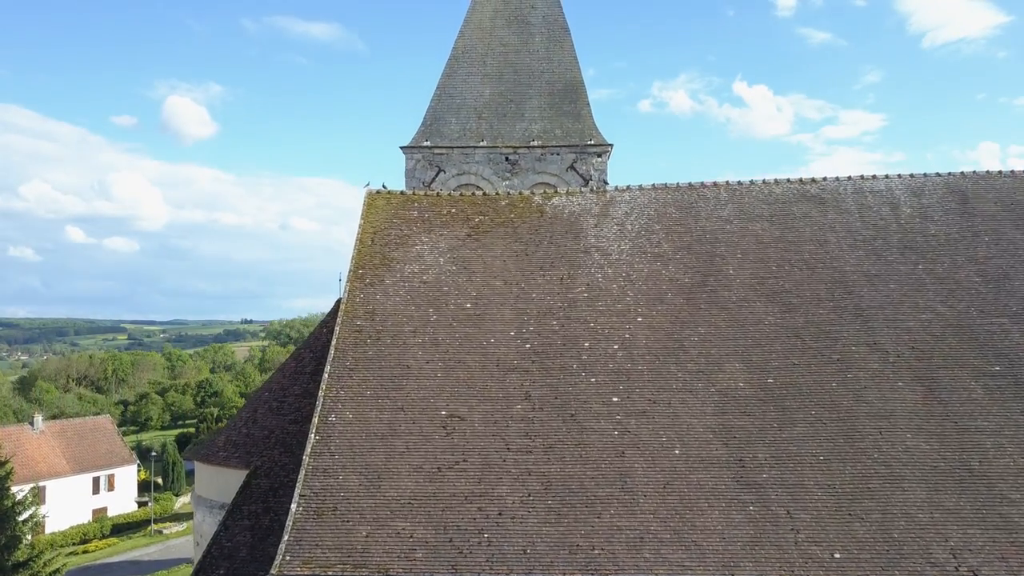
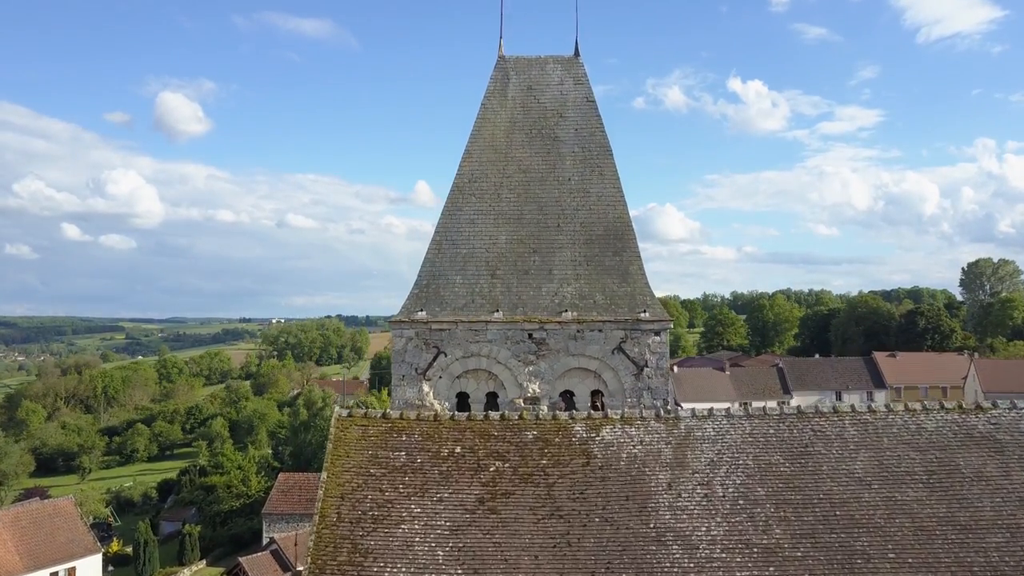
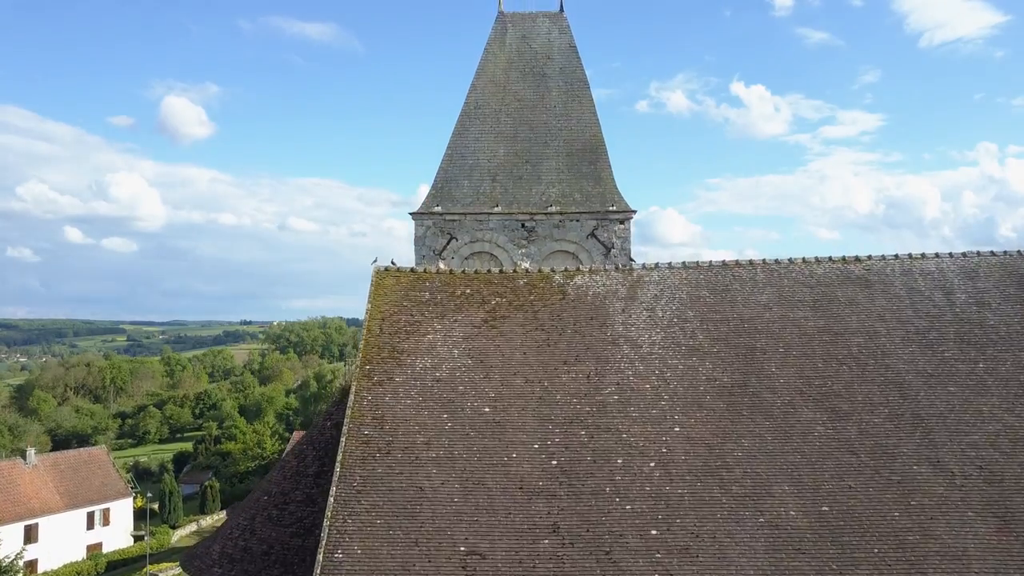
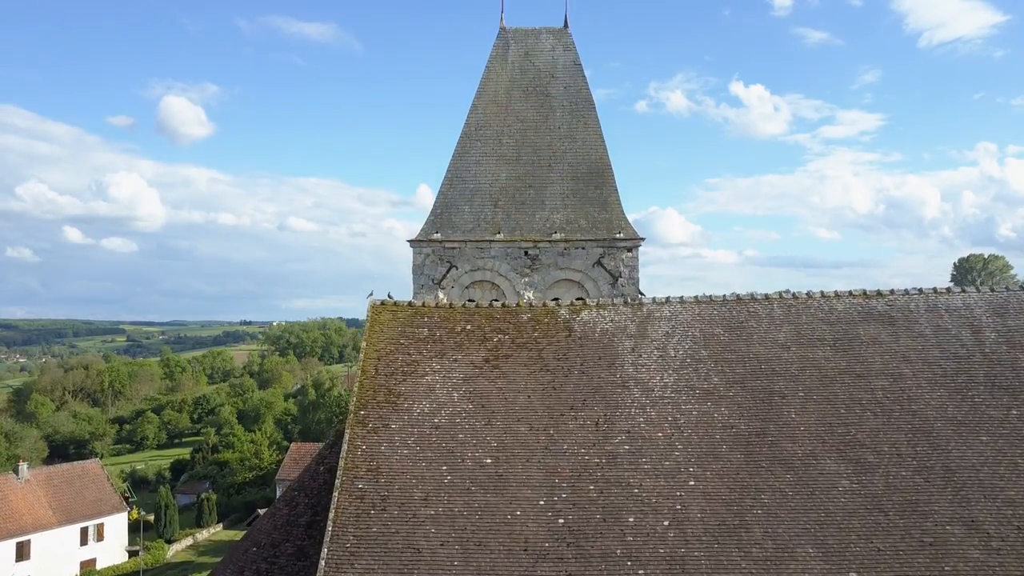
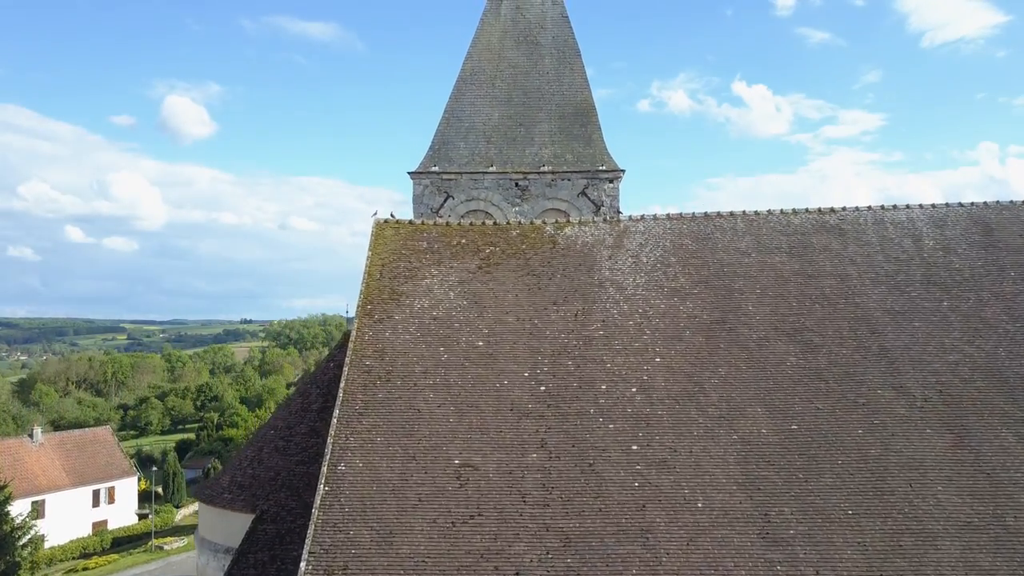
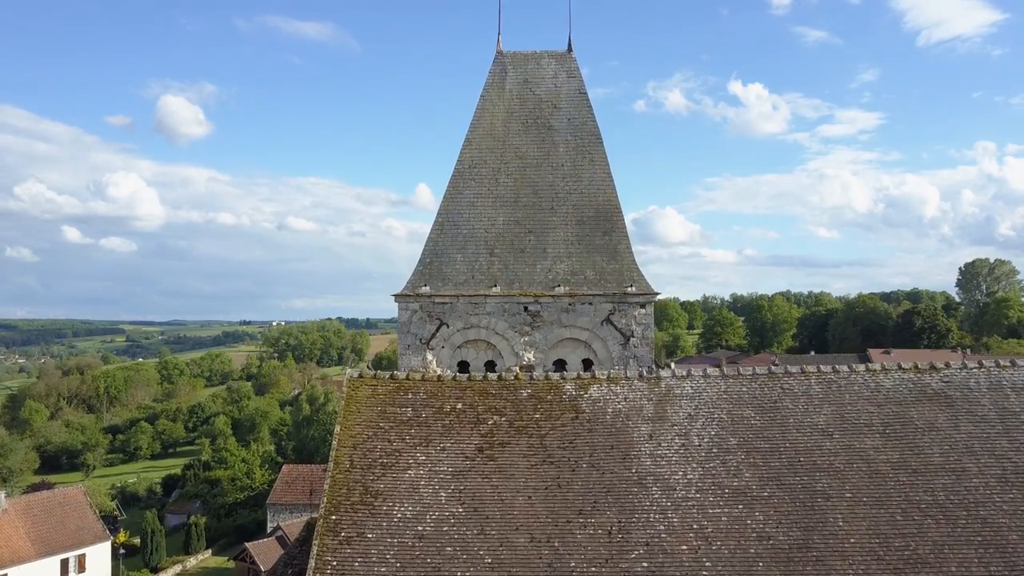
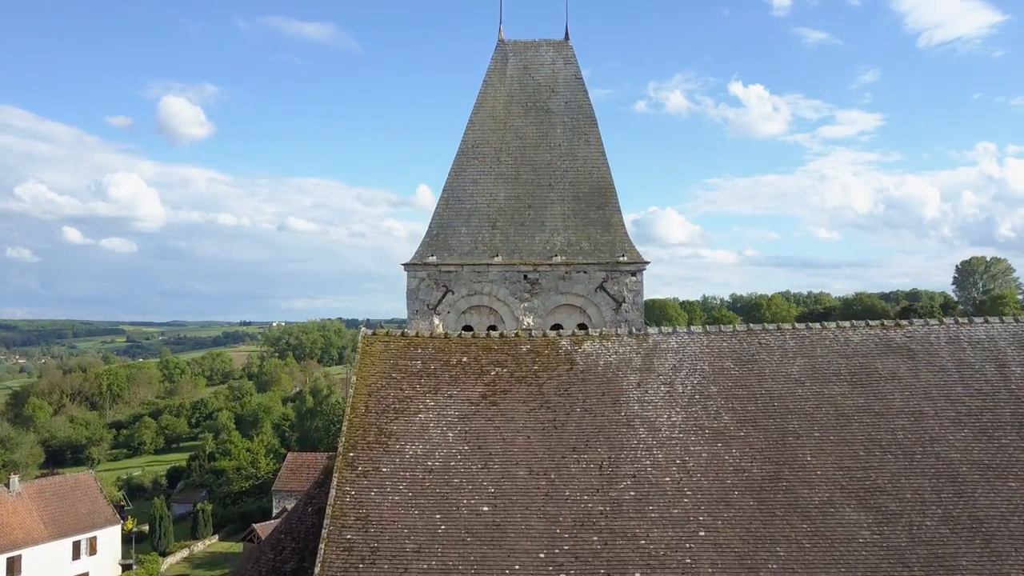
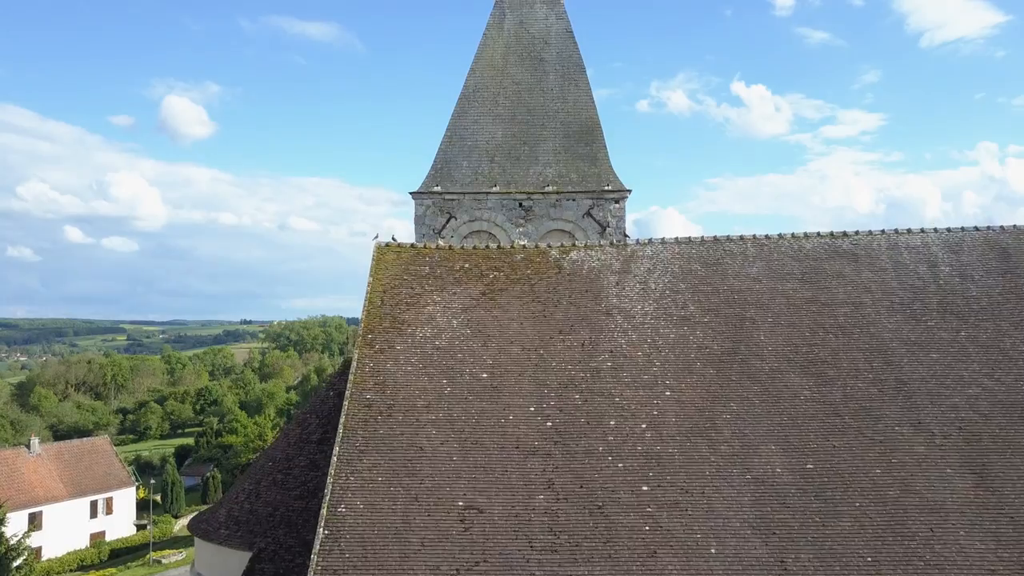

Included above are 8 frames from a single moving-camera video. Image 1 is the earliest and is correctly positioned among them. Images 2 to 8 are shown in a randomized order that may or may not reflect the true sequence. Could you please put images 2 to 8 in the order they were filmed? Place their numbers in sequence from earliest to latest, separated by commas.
5, 8, 3, 4, 7, 6, 2
